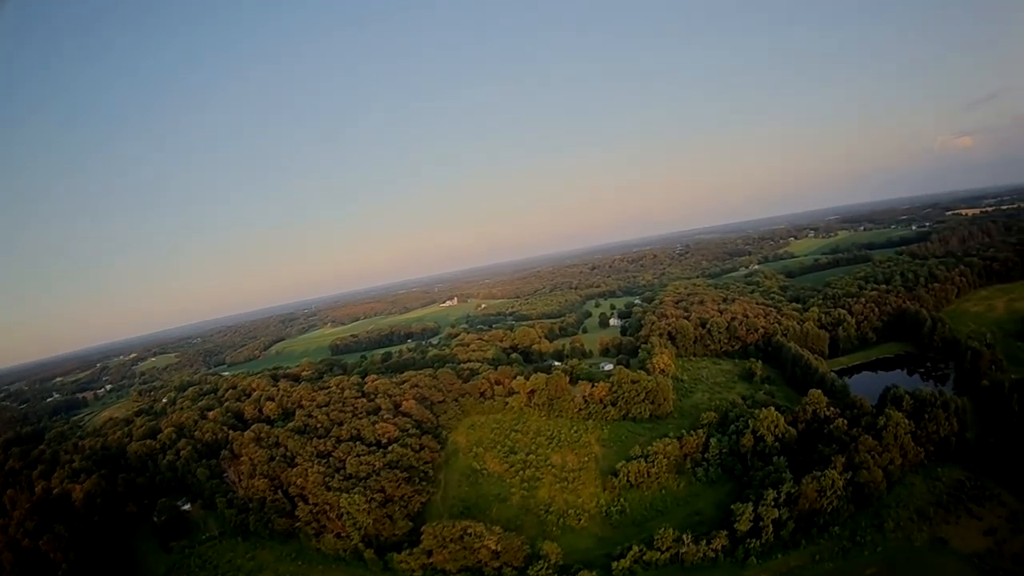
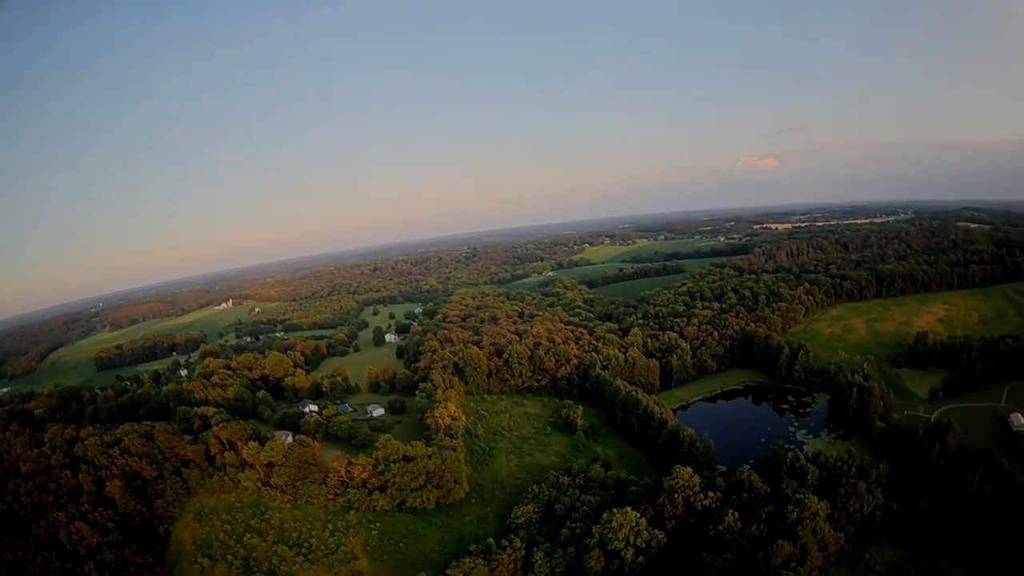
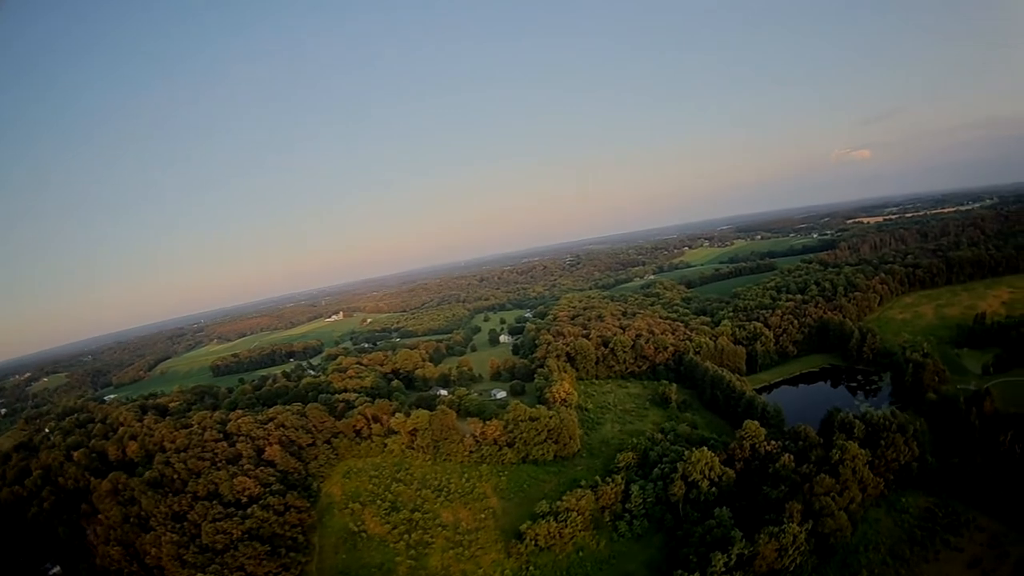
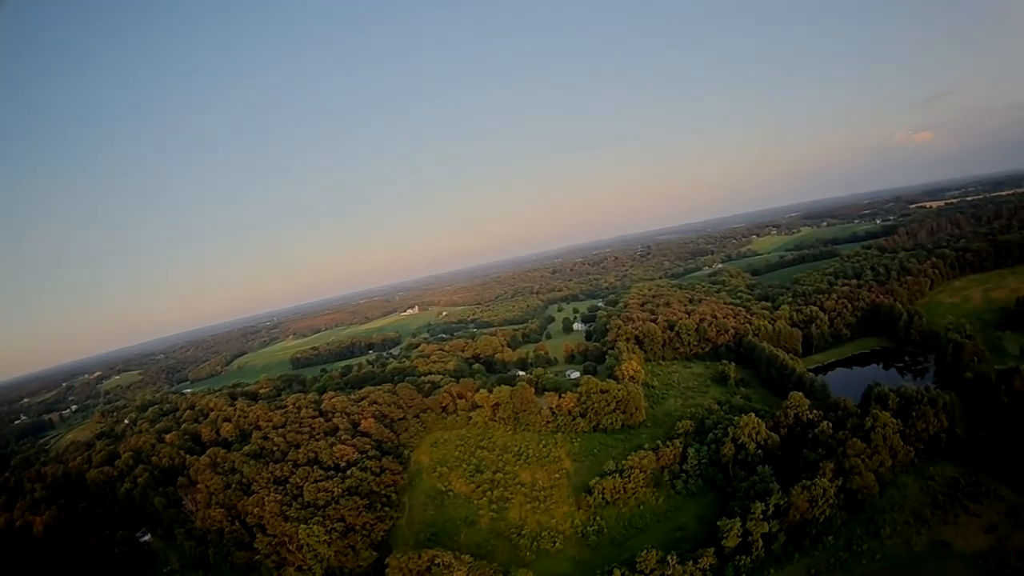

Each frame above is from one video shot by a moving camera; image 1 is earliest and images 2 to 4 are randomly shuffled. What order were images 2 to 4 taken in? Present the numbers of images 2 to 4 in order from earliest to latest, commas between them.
4, 3, 2
